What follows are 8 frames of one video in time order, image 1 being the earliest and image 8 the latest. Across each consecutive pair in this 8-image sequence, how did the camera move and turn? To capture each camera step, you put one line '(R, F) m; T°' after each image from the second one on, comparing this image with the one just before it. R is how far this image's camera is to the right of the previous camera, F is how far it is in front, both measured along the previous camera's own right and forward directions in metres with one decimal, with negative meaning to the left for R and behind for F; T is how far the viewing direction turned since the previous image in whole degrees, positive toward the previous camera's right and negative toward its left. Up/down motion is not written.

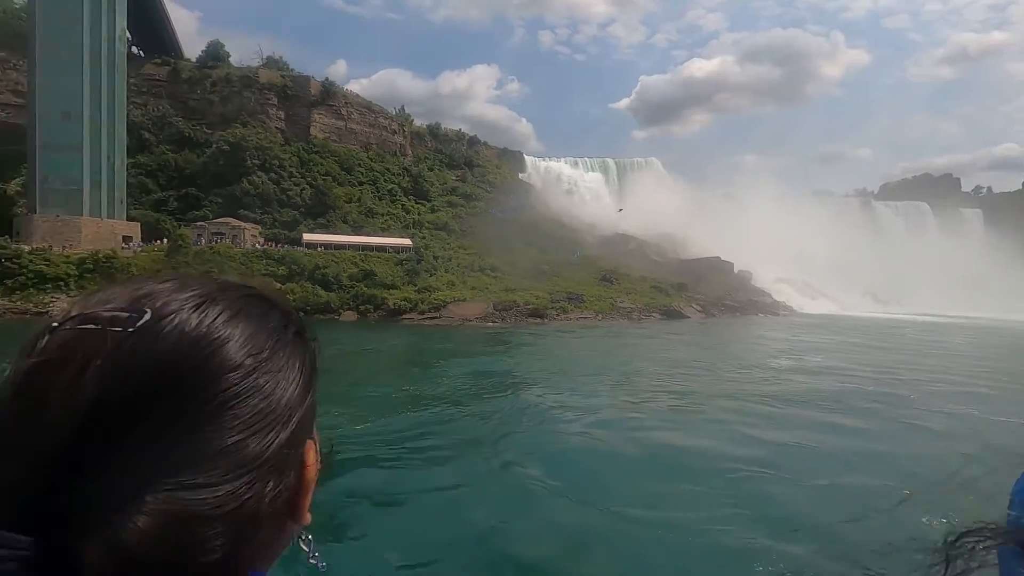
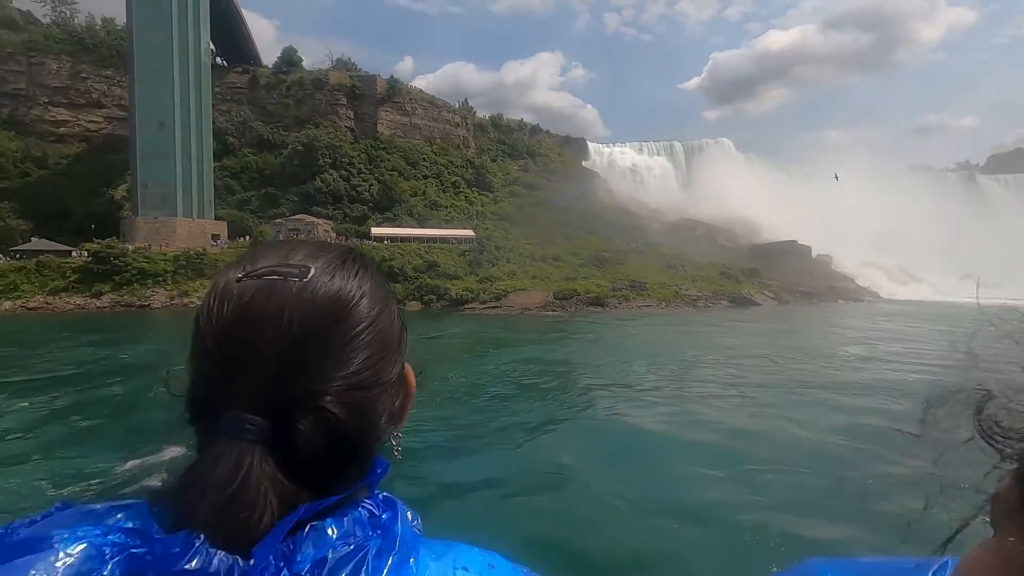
(+0.3, 0.0) m; -7°
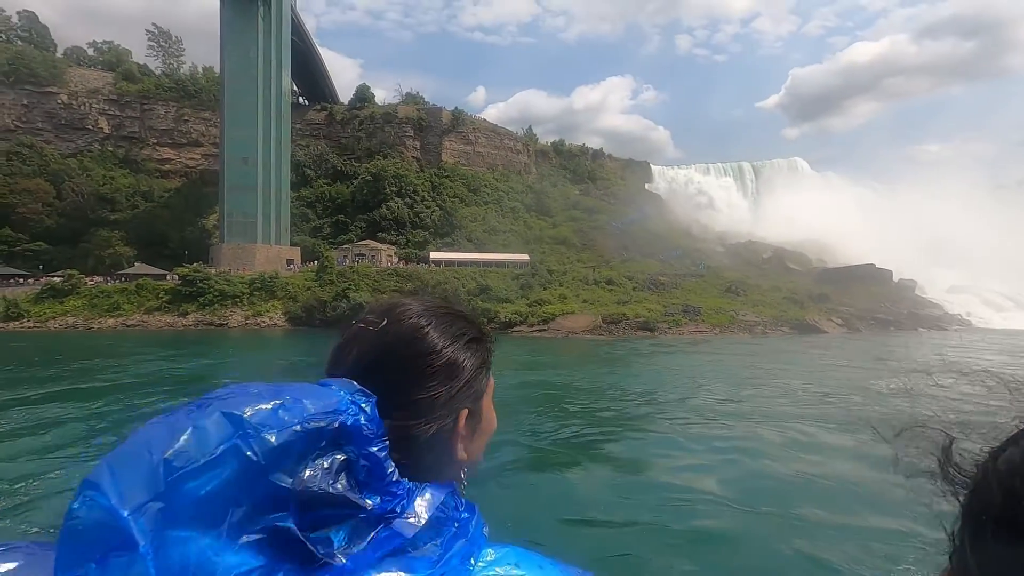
(+1.0, -0.2) m; -7°
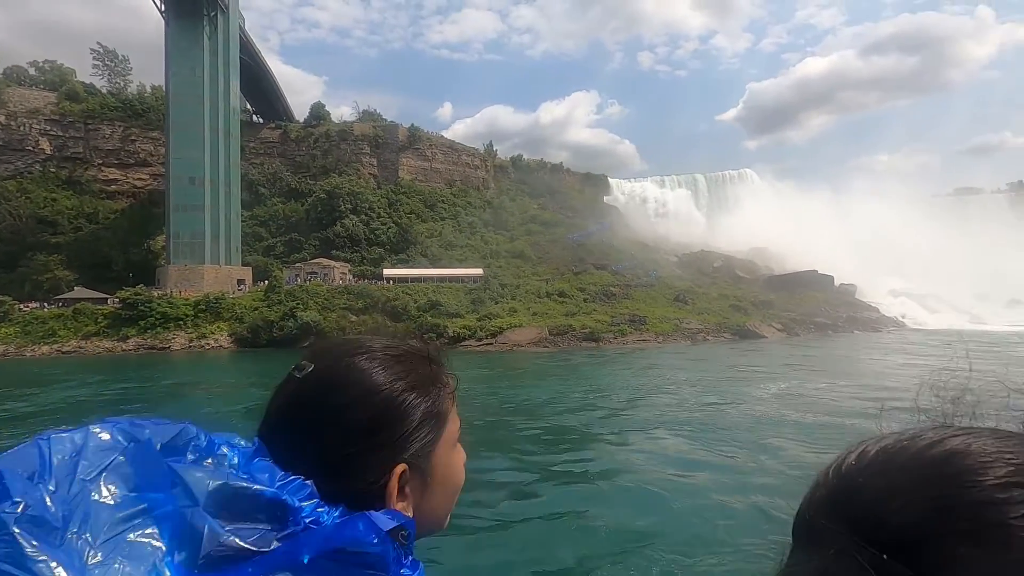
(+1.2, -0.2) m; +3°
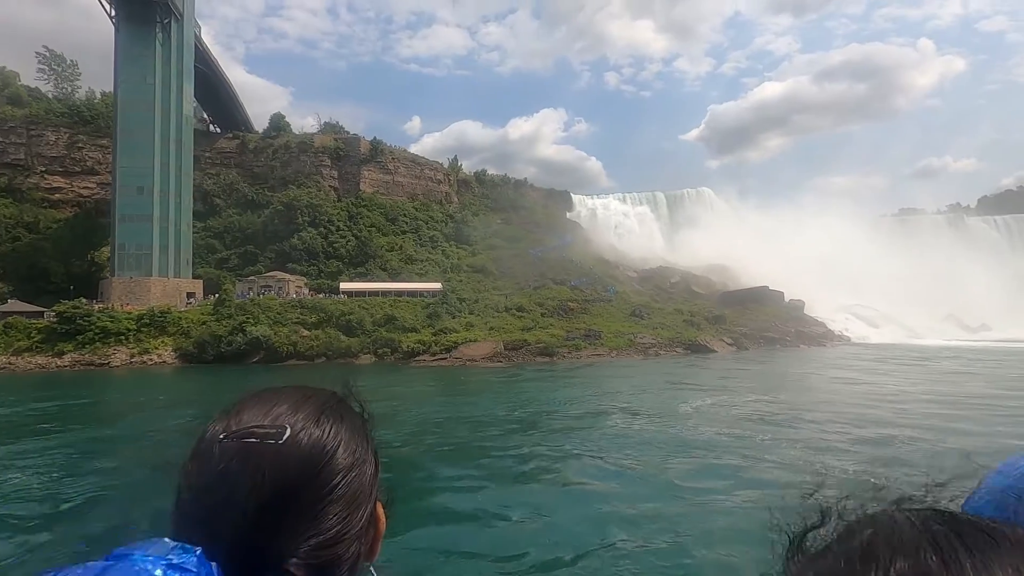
(+0.6, 0.0) m; +3°
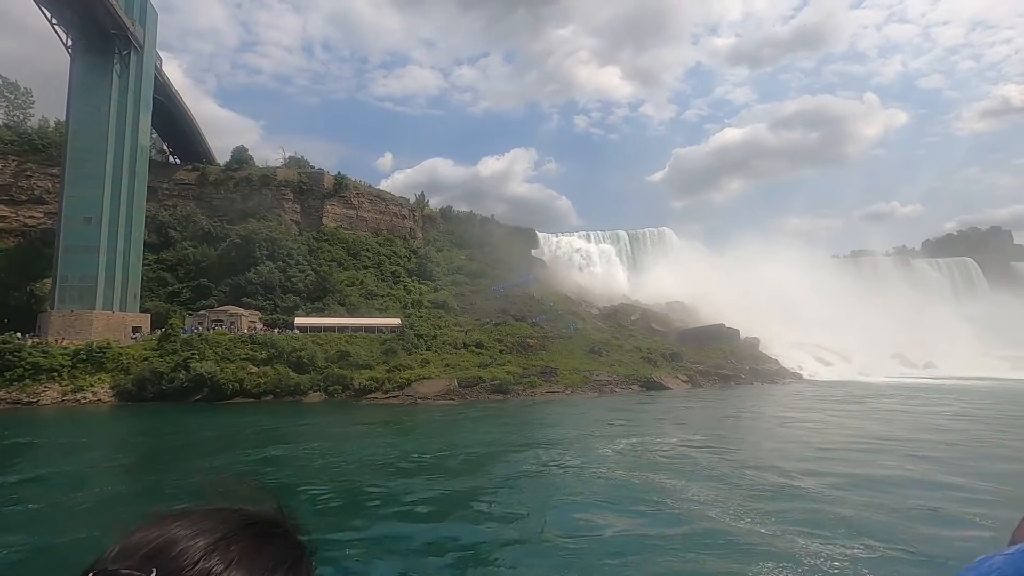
(+0.7, 0.0) m; +3°
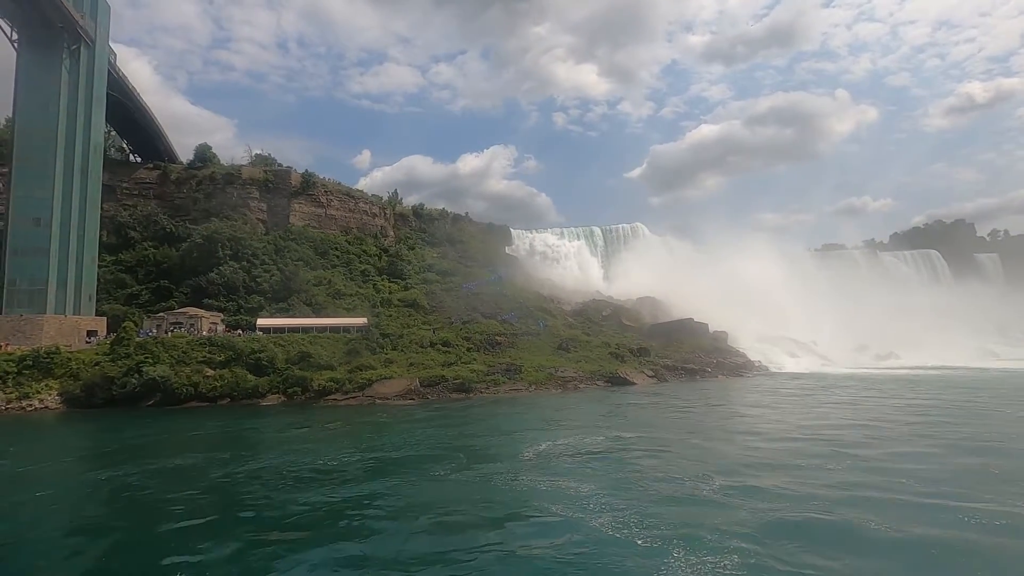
(+0.9, +0.2) m; +2°
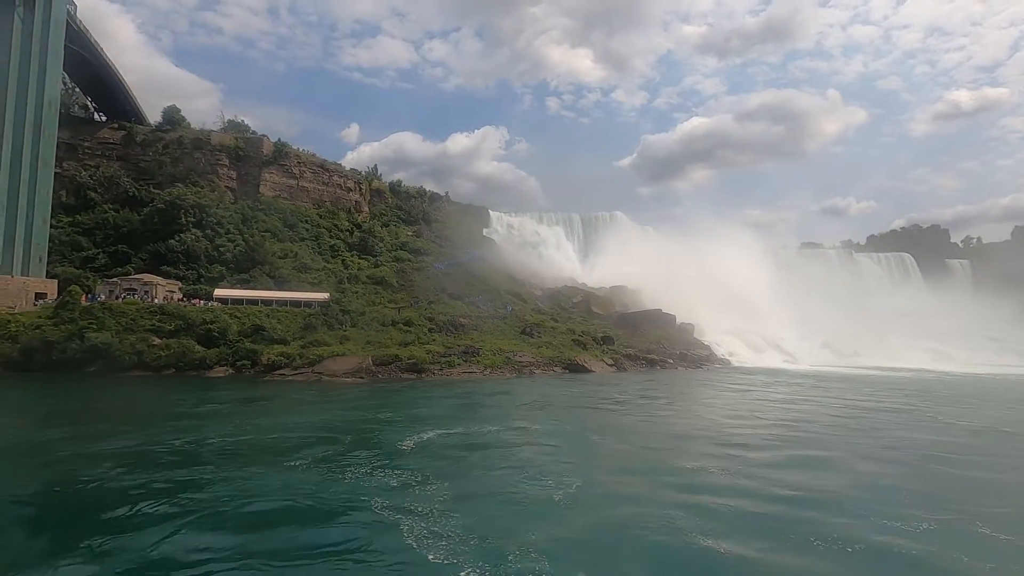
(+1.1, +0.4) m; +2°
